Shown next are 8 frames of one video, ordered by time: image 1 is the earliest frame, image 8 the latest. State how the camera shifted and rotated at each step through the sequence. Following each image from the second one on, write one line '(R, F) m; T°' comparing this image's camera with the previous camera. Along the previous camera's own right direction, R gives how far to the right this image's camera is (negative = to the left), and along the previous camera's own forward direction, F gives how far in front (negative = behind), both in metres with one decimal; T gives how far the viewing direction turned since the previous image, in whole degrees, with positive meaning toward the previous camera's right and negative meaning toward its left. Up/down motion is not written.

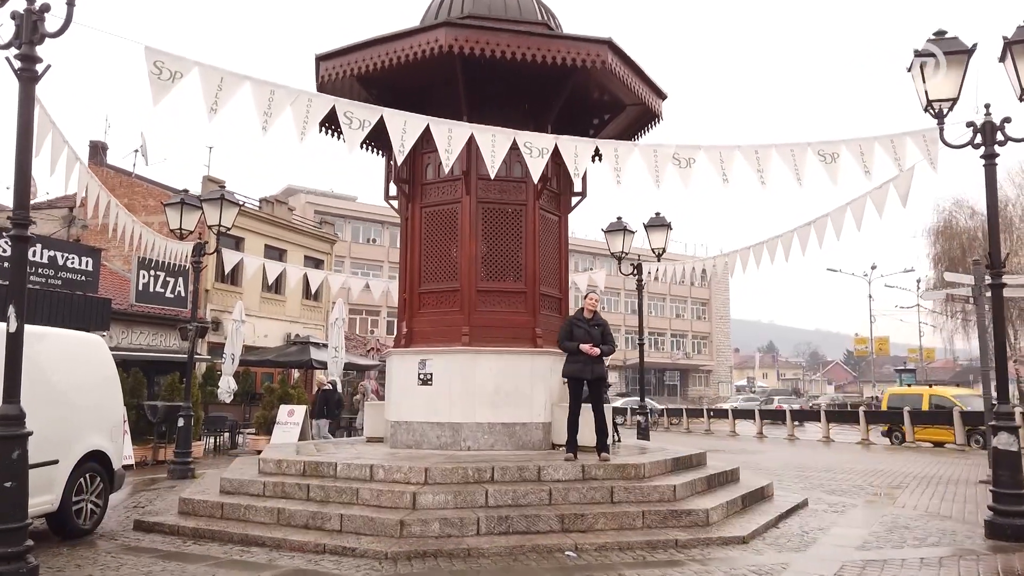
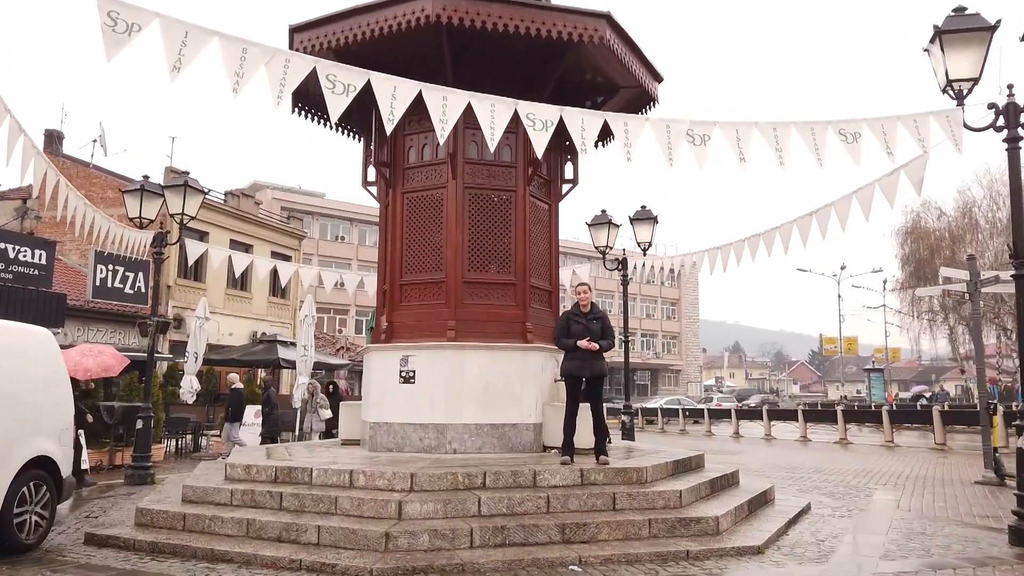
(-0.3, +0.6) m; +2°
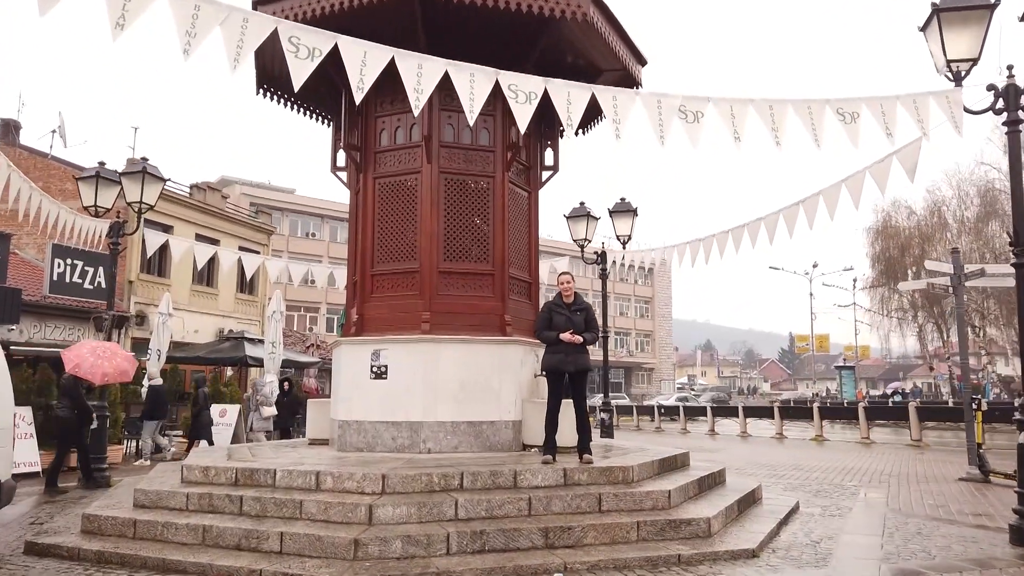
(-0.1, +0.5) m; +2°
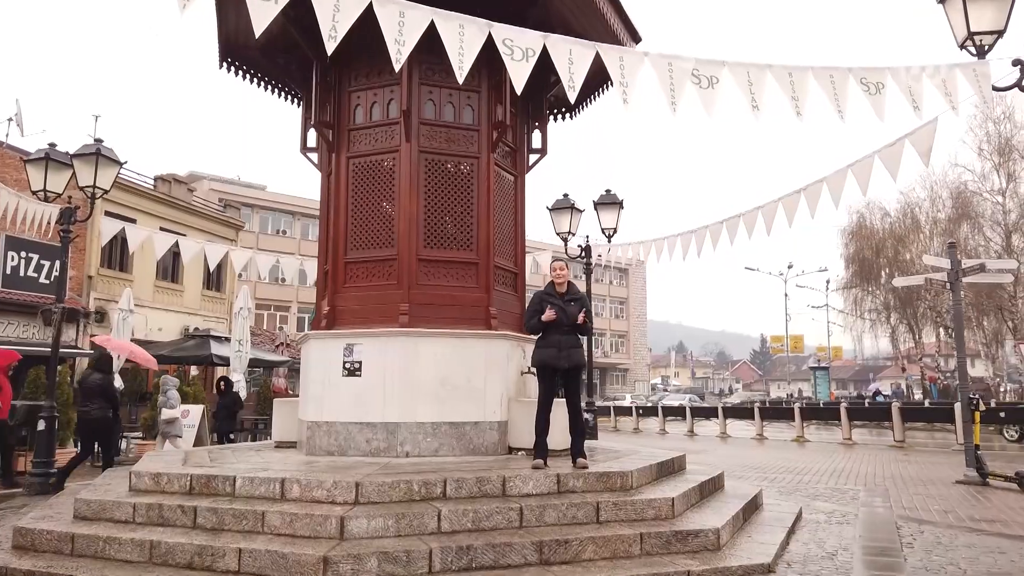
(-0.1, +0.7) m; +2°
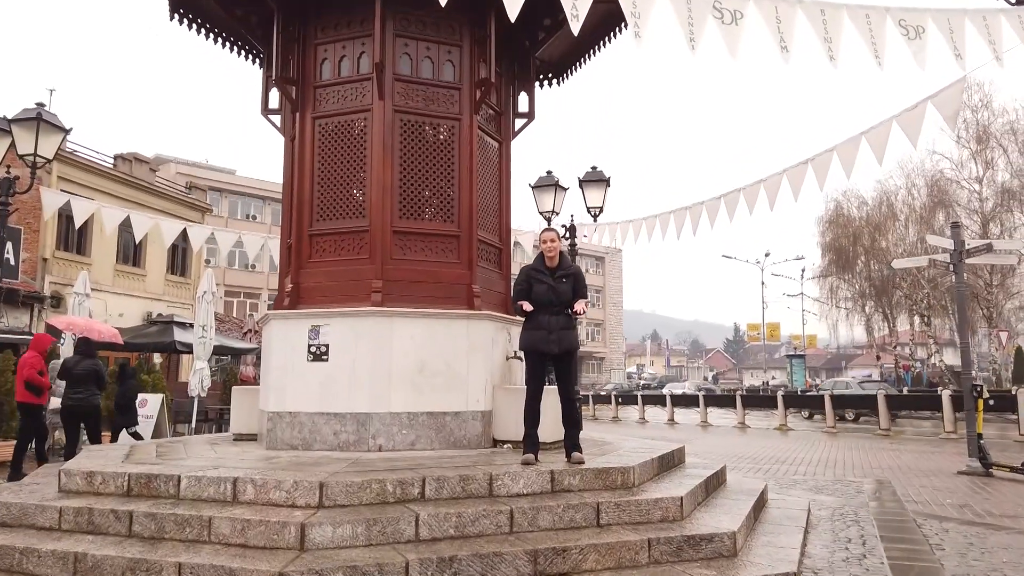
(-0.1, +0.8) m; +2°
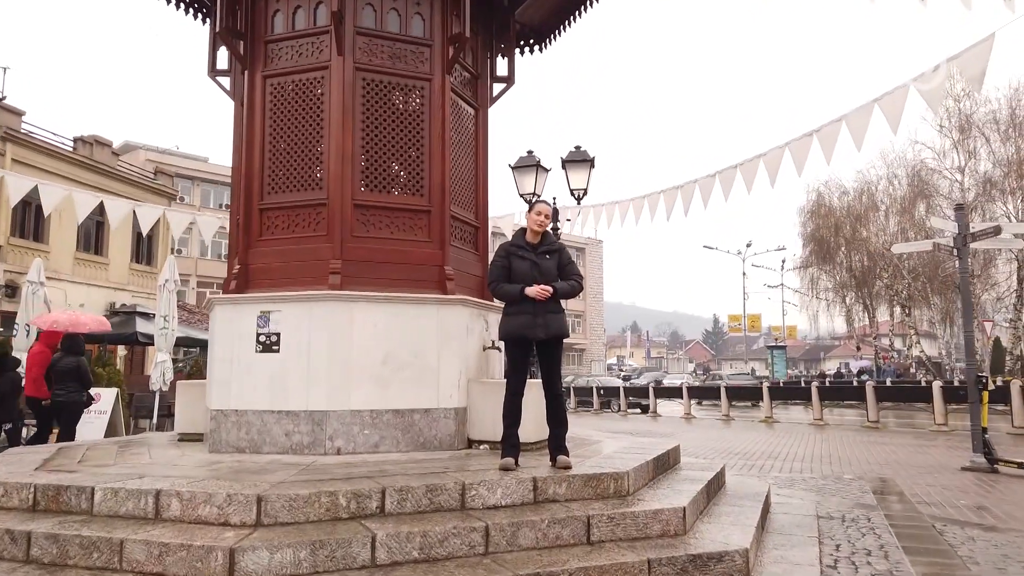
(0.0, +0.8) m; +2°
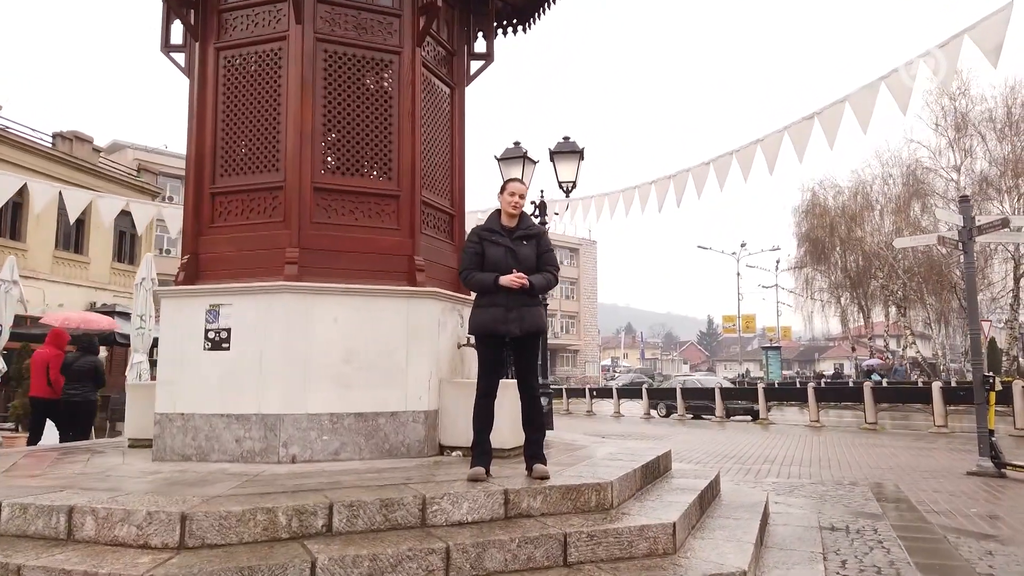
(+0.2, +0.5) m; 0°
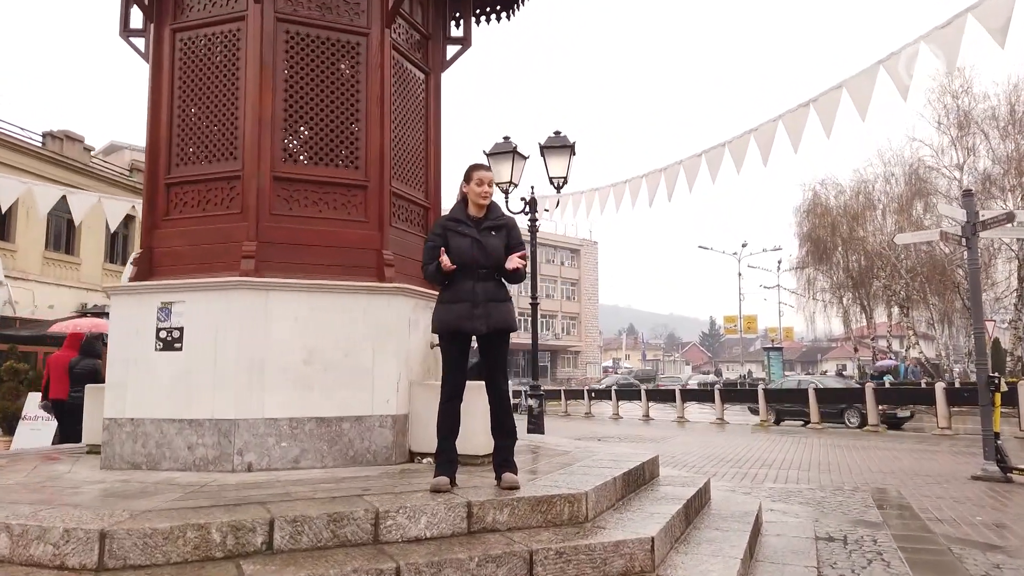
(+0.2, +0.4) m; 0°
